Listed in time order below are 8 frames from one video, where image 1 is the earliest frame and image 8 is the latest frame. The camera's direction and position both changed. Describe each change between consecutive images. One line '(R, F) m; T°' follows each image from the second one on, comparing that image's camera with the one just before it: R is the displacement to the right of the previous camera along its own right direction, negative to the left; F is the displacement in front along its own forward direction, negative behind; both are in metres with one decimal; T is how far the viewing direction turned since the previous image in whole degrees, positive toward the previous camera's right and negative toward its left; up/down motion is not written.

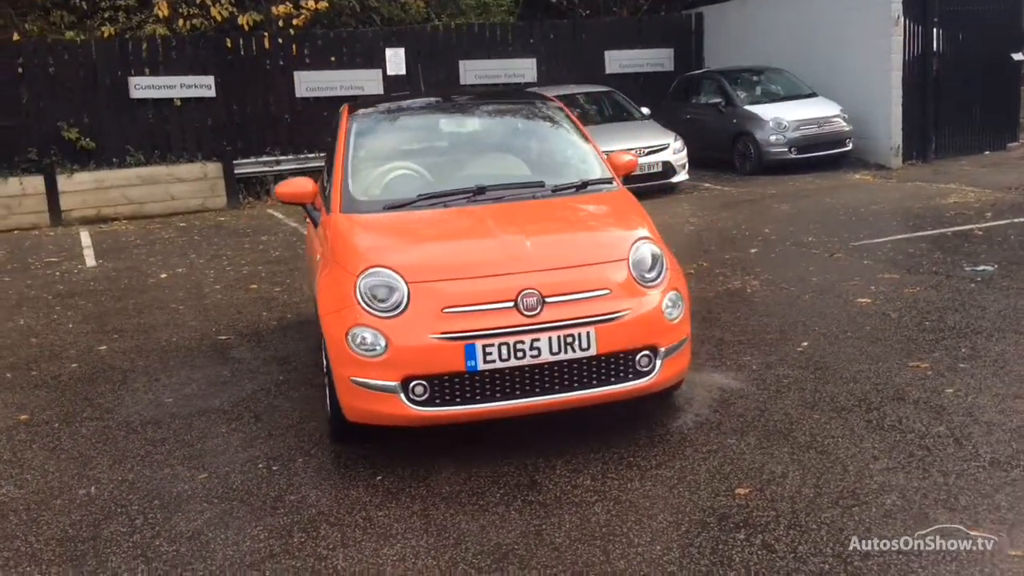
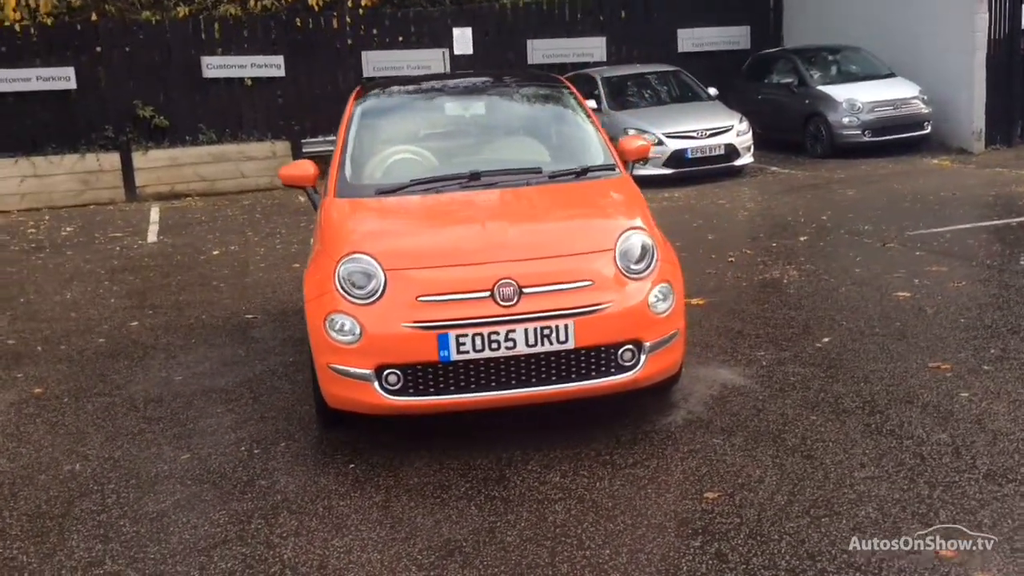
(+0.5, +0.1) m; -5°
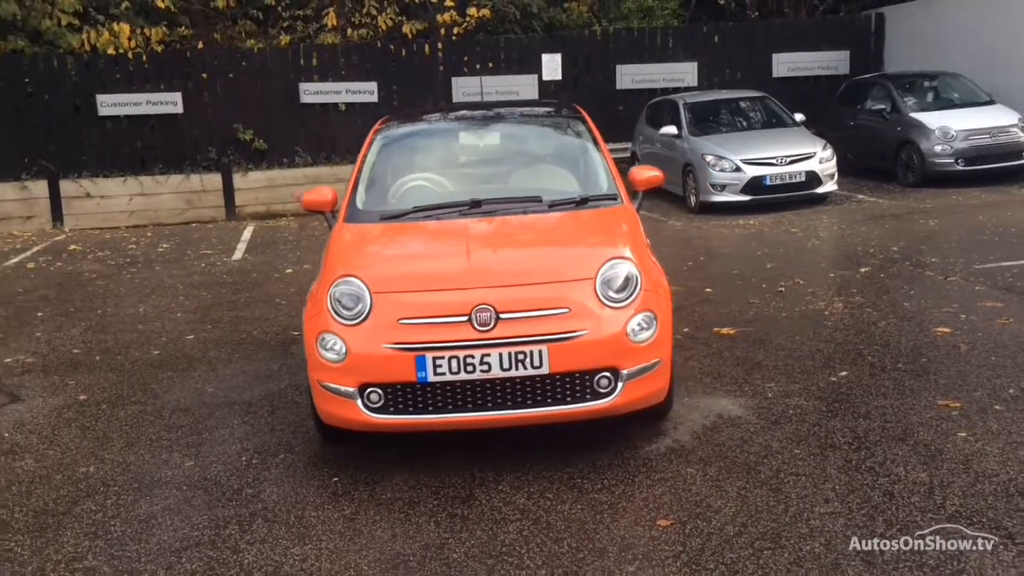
(+0.6, -0.1) m; -7°
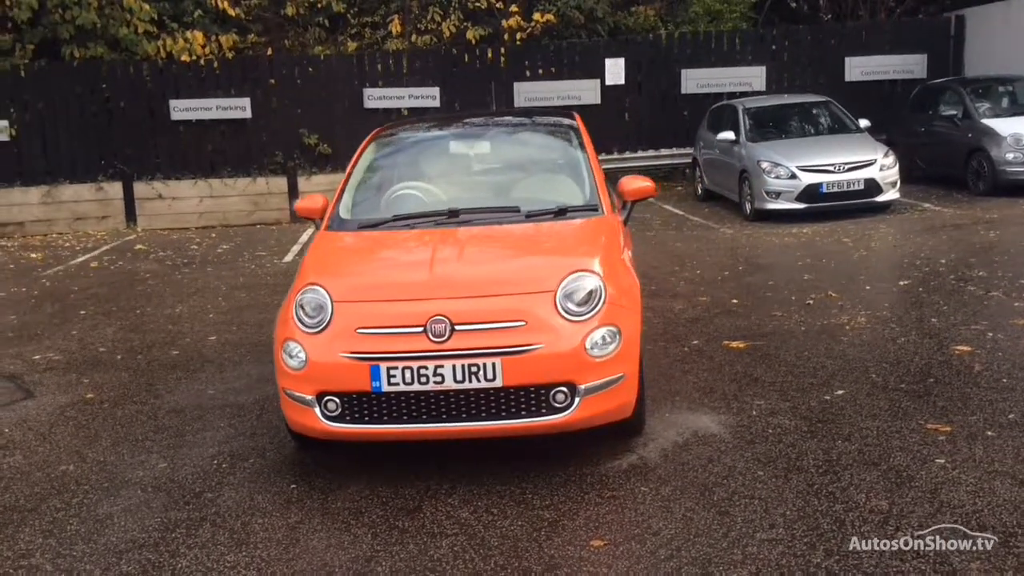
(+0.6, +0.1) m; -5°
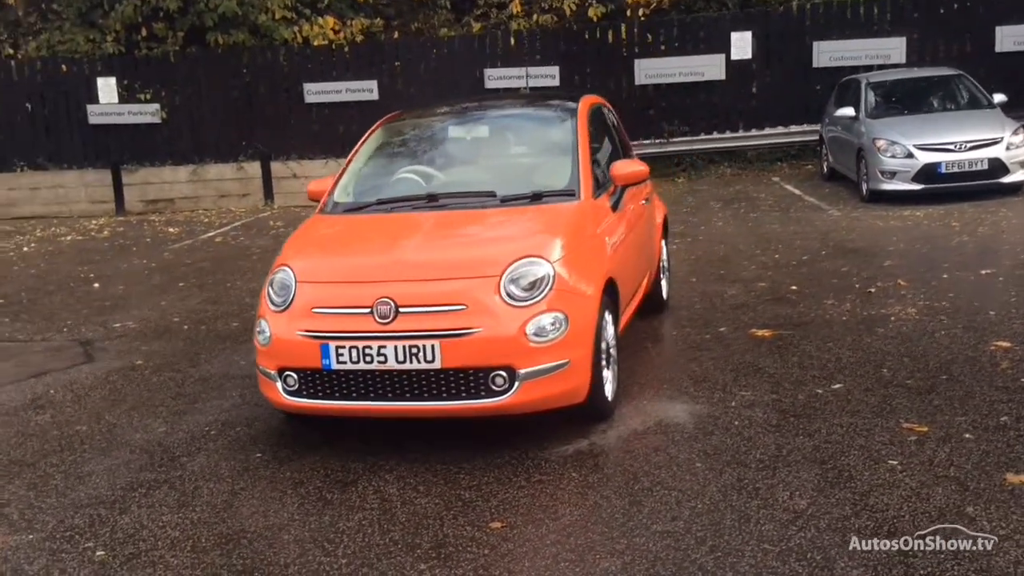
(+1.0, 0.0) m; -10°
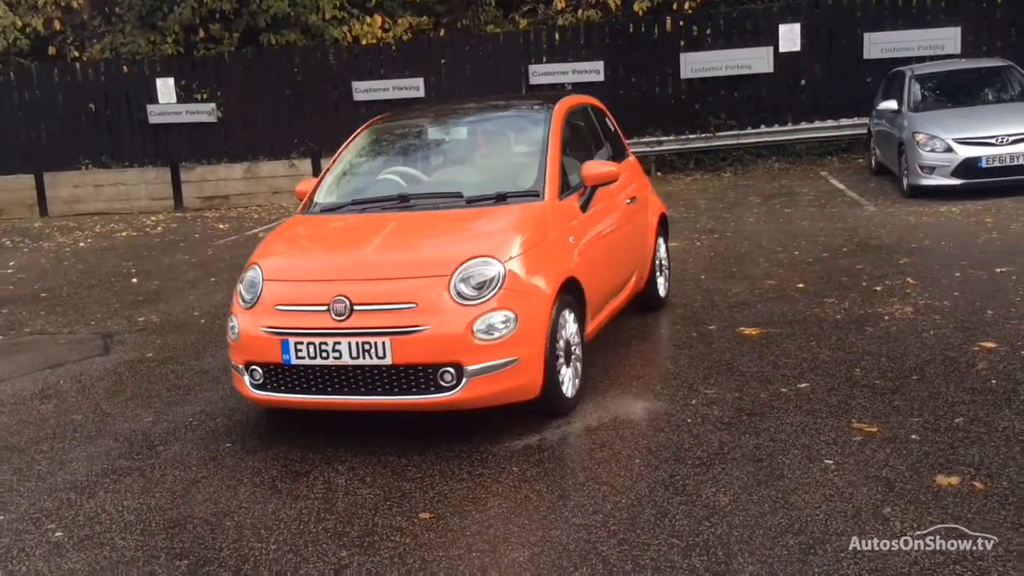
(+0.6, -0.1) m; -4°
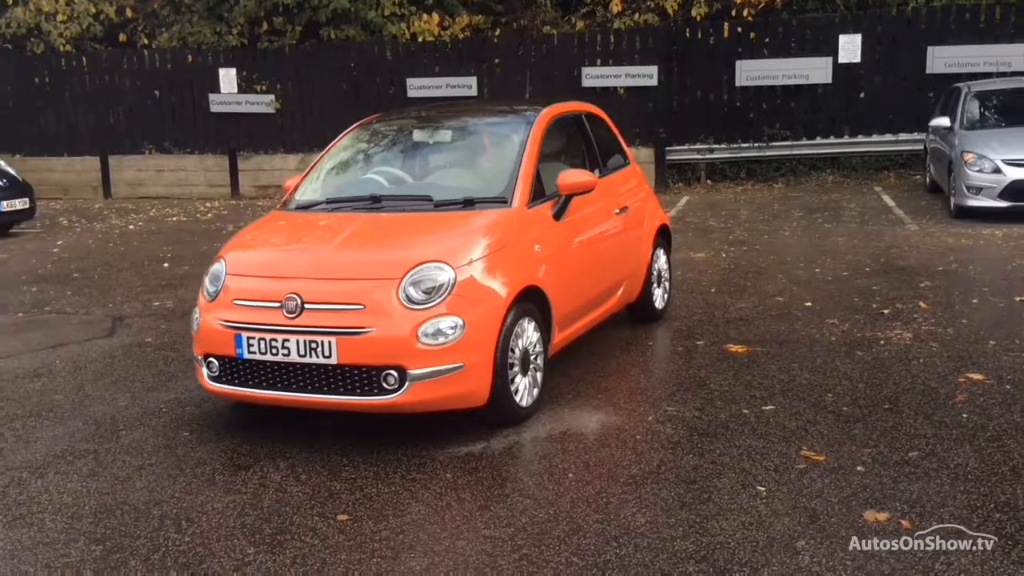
(+0.6, 0.0) m; -4°
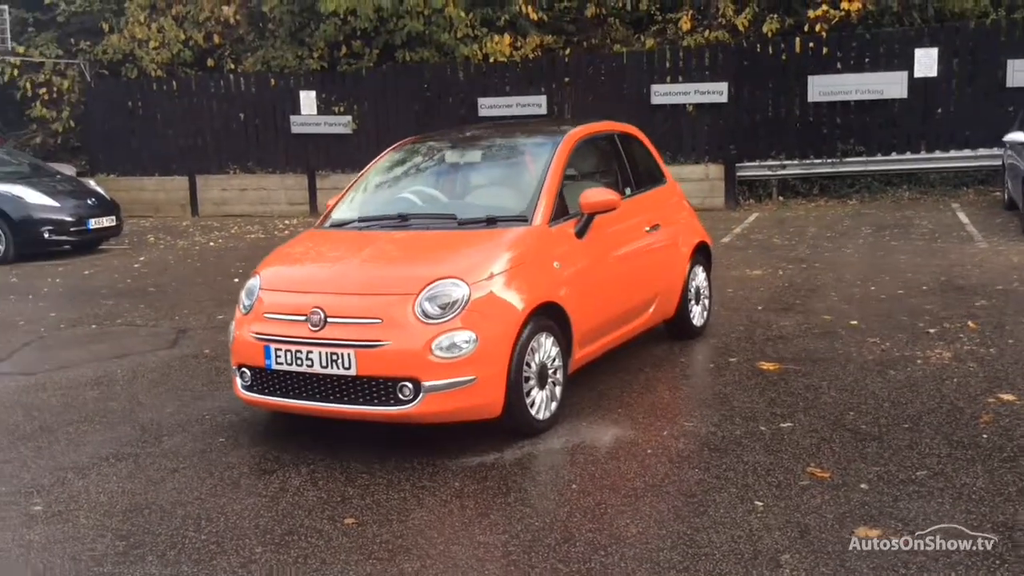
(+0.4, -0.1) m; -5°
